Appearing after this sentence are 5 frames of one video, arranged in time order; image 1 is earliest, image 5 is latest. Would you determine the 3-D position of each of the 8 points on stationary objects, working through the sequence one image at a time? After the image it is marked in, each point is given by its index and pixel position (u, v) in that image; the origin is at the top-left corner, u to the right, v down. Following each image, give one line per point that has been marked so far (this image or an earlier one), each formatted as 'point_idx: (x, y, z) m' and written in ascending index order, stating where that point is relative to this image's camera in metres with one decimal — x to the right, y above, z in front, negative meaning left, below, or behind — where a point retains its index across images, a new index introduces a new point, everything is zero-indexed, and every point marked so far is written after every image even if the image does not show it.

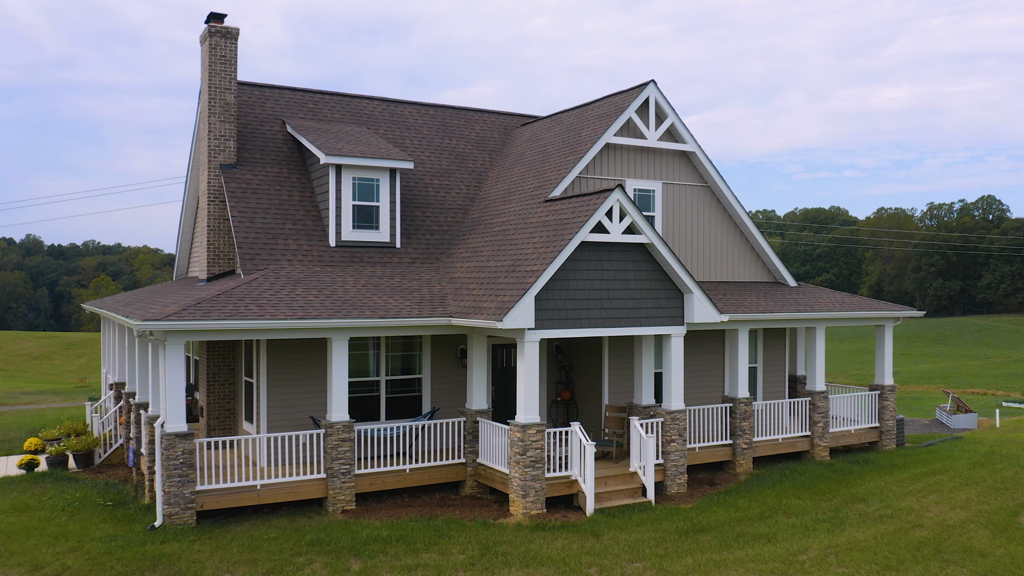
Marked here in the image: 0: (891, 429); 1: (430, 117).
0: (+5.2, -1.9, +15.9) m
1: (-1.2, +2.5, +17.3) m
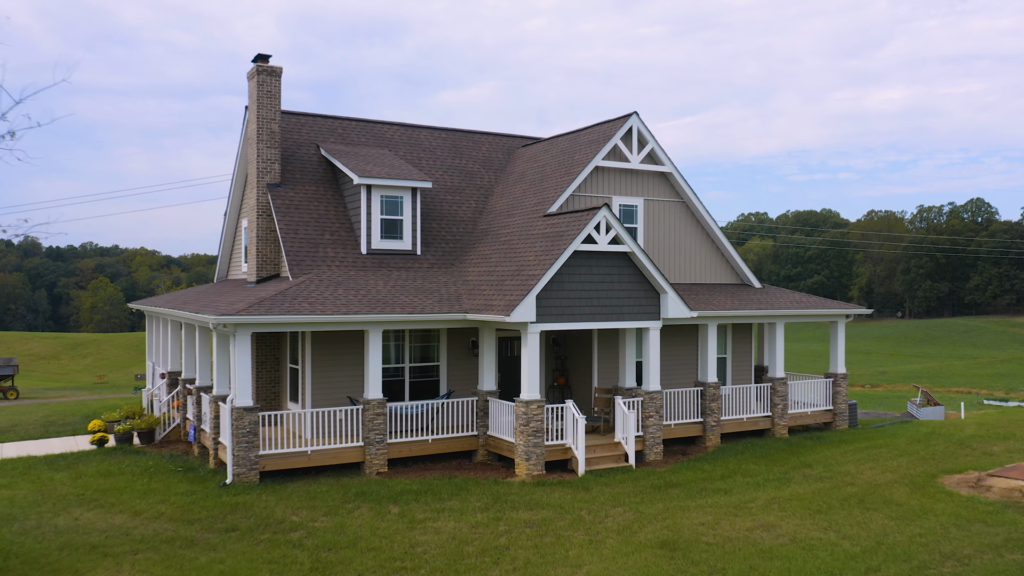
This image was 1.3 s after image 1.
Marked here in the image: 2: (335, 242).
0: (+5.2, -1.9, +18.3) m
1: (-1.2, +2.5, +19.7) m
2: (-2.4, +0.6, +15.9) m
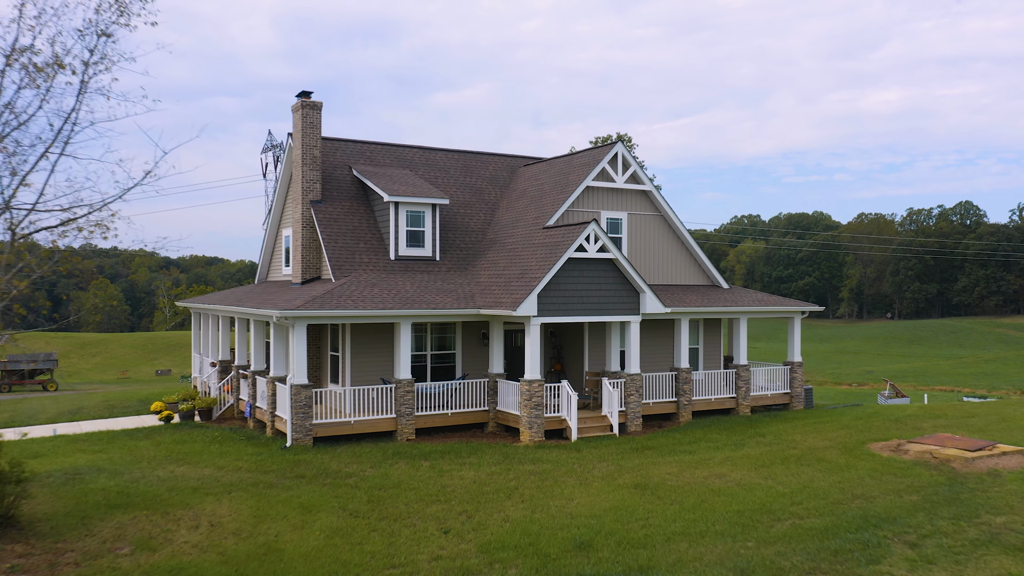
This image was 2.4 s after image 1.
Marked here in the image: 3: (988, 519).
0: (+5.2, -1.9, +21.4) m
1: (-1.1, +2.5, +22.8) m
2: (-2.3, +0.6, +18.9) m
3: (+5.3, -2.5, +12.9) m
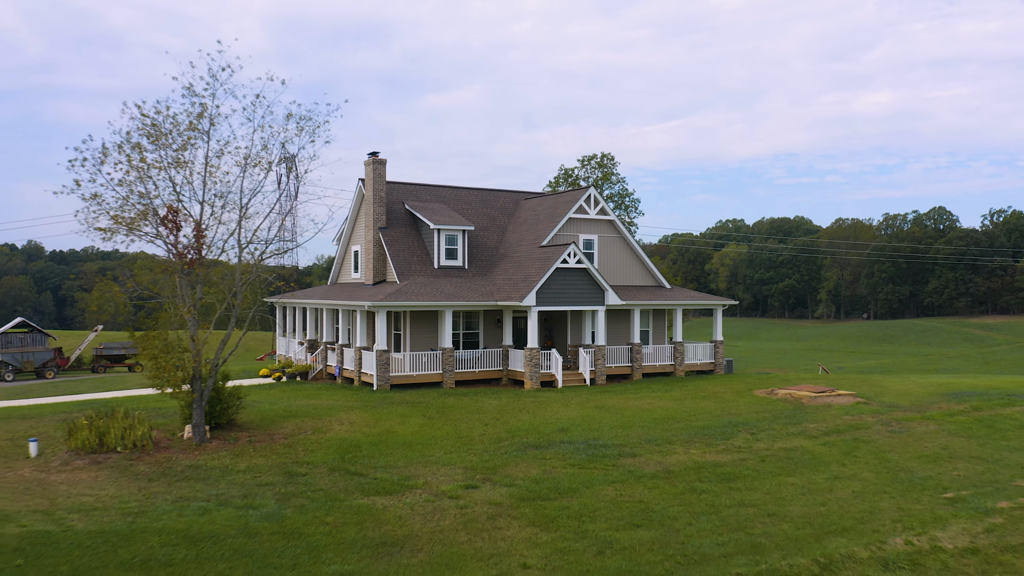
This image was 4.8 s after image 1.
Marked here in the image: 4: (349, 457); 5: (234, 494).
0: (+5.4, -1.9, +30.1) m
1: (-1.0, +2.5, +31.4) m
2: (-2.2, +0.6, +27.5) m
3: (+5.4, -2.5, +21.6) m
4: (-2.4, -2.5, +17.4) m
5: (-3.7, -2.7, +15.4) m
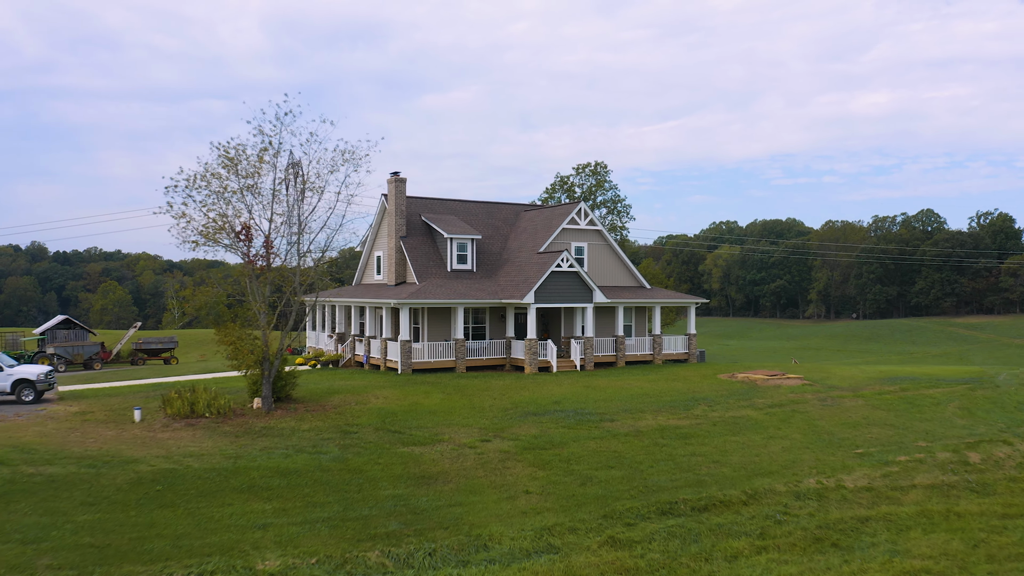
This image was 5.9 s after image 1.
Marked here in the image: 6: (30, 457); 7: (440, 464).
0: (+5.4, -1.9, +34.8) m
1: (-1.0, +2.5, +36.1) m
2: (-2.1, +0.6, +32.3) m
3: (+5.5, -2.5, +26.3) m
4: (-2.4, -2.5, +22.2) m
5: (-3.6, -2.7, +20.1) m
6: (-7.9, -2.8, +19.2) m
7: (-1.2, -2.8, +18.9) m
